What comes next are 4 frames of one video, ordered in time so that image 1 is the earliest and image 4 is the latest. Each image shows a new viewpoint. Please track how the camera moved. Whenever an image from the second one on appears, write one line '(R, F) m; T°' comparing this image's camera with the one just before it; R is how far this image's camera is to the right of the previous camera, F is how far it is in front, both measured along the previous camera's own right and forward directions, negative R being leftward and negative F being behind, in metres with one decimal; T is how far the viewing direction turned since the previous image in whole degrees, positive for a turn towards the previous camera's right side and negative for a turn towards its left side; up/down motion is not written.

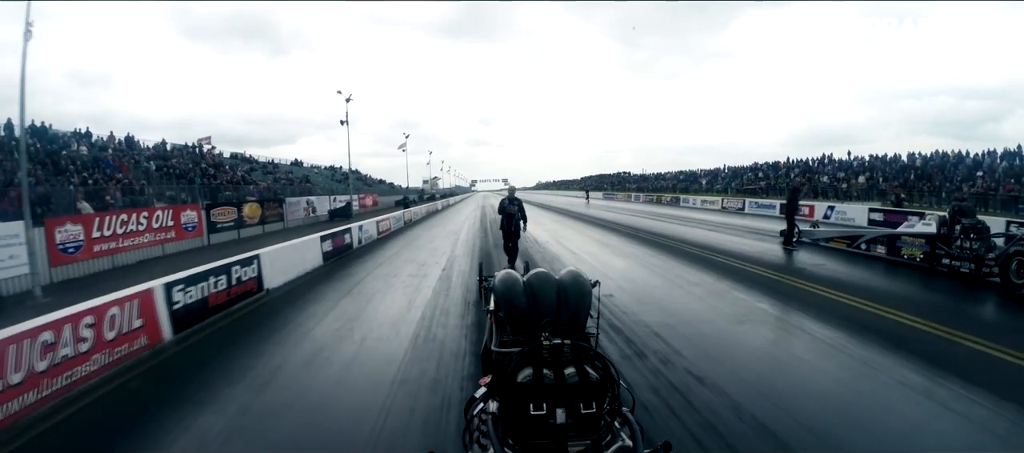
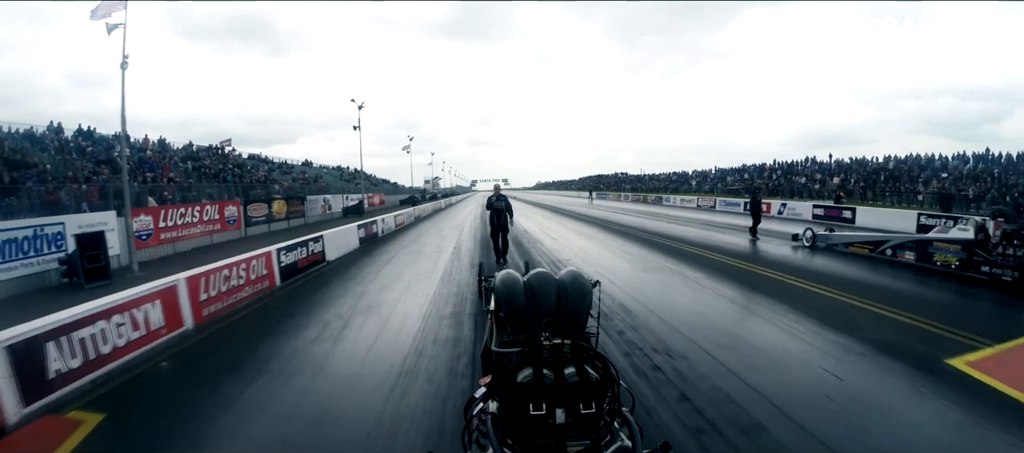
(+0.1, -2.4) m; 0°
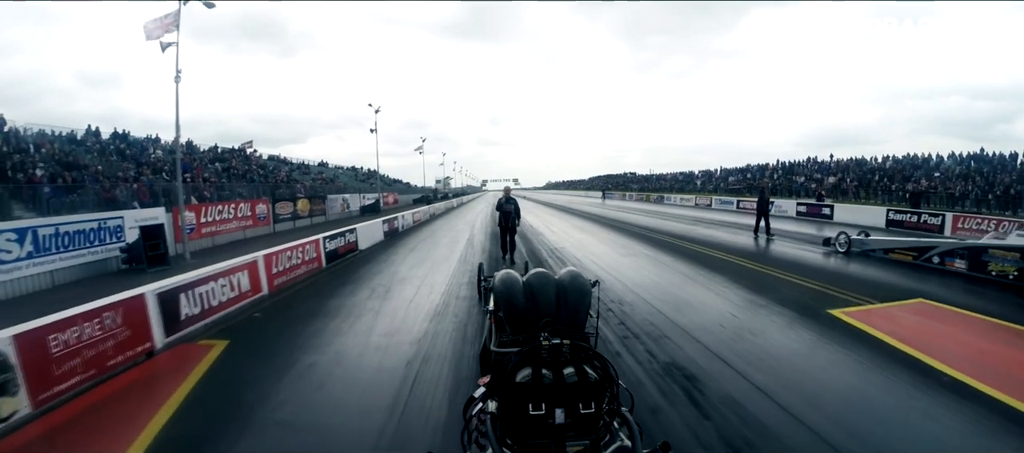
(0.0, -1.5) m; -1°
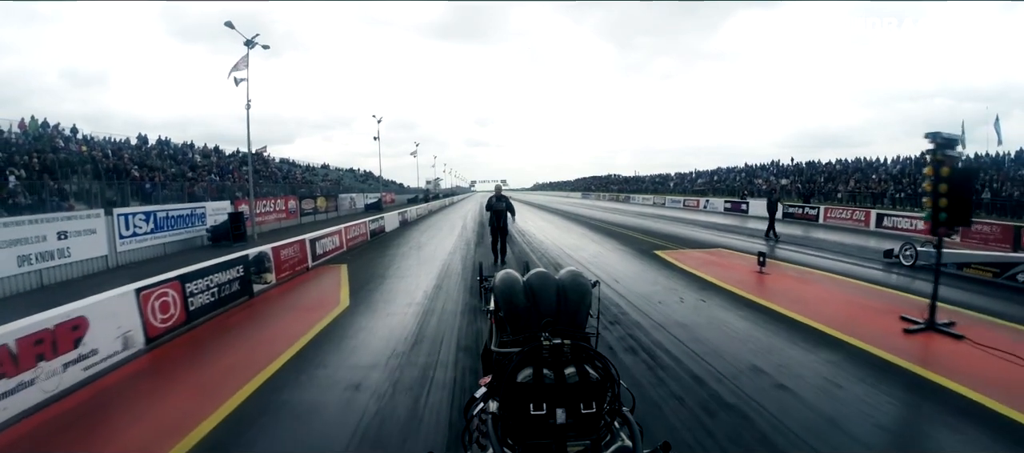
(-0.9, -1.8) m; +1°
